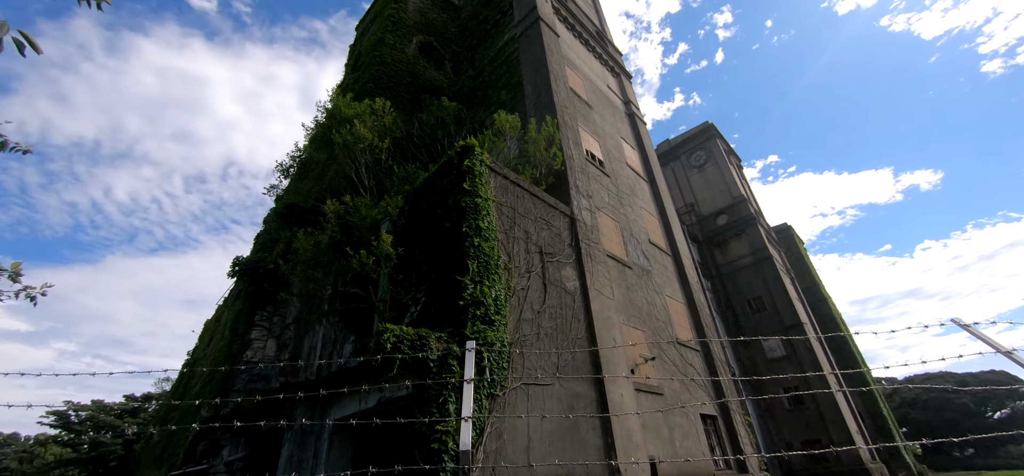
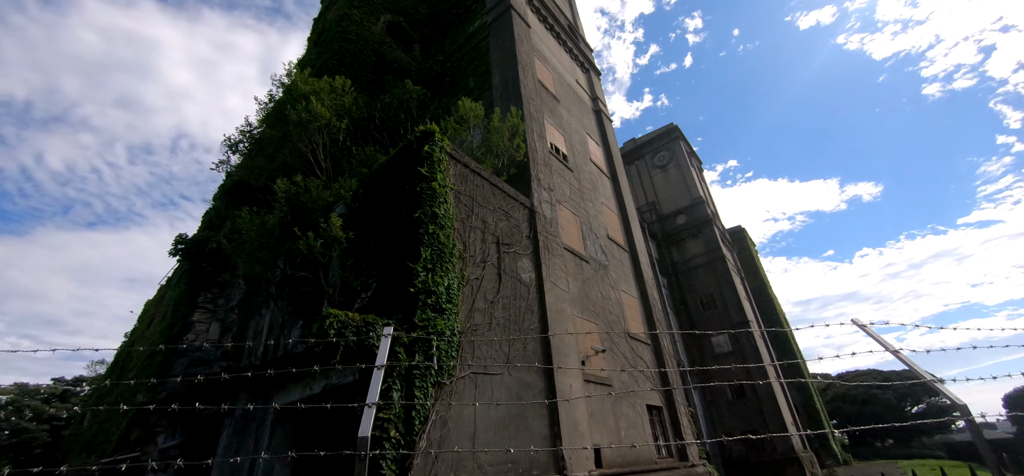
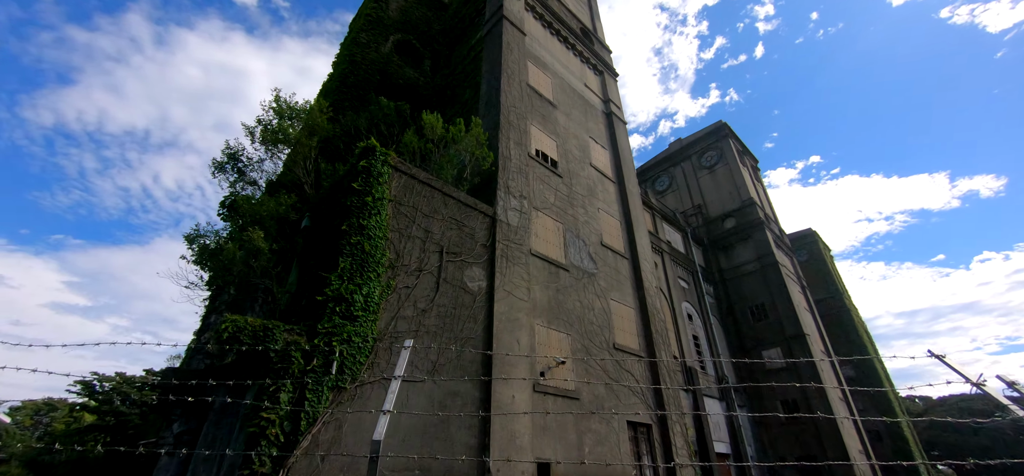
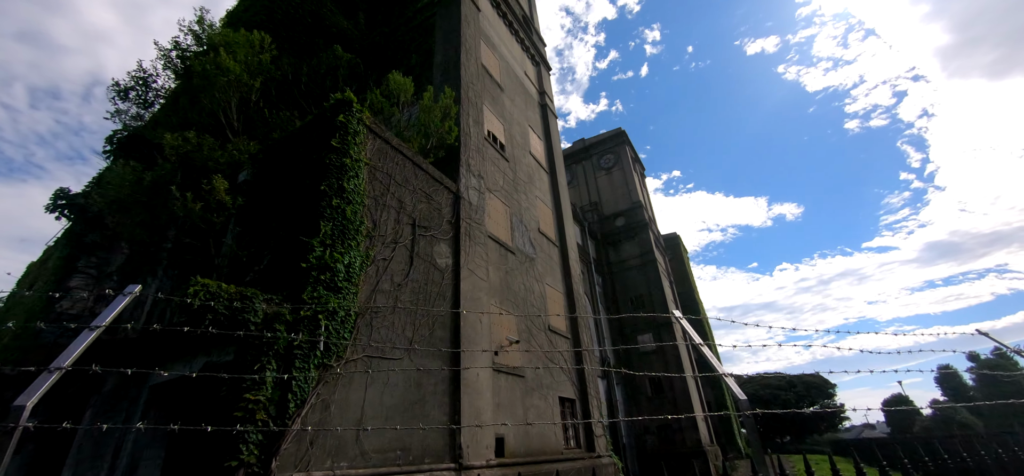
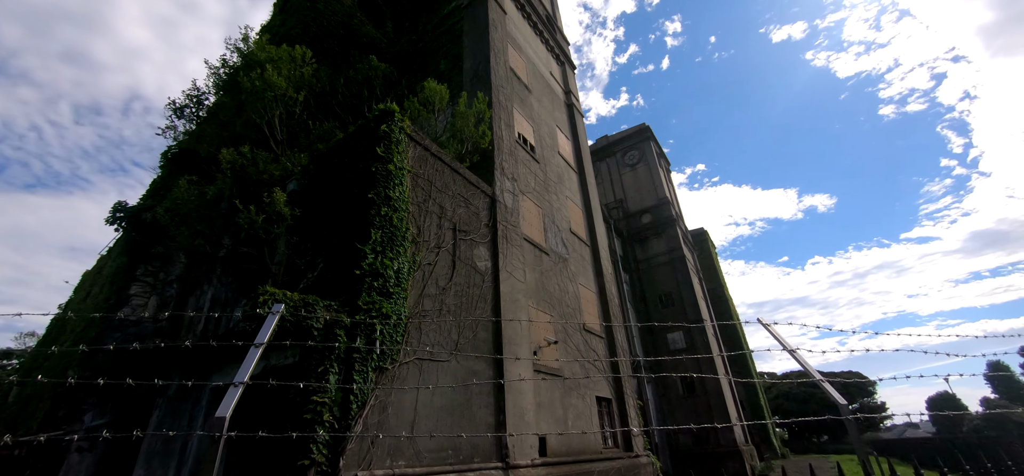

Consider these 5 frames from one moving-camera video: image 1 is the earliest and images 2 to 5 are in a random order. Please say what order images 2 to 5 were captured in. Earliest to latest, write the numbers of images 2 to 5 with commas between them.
2, 5, 4, 3
